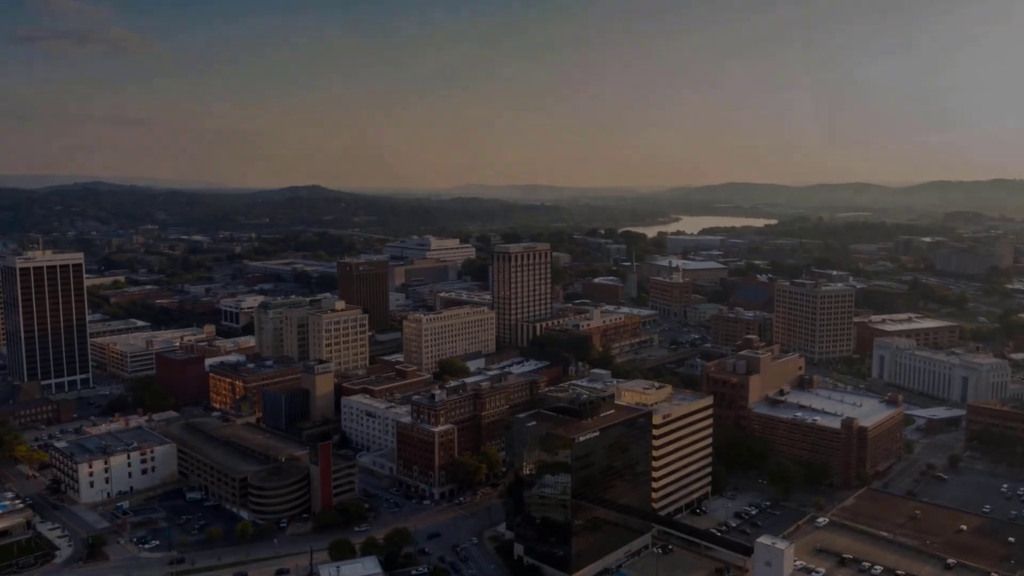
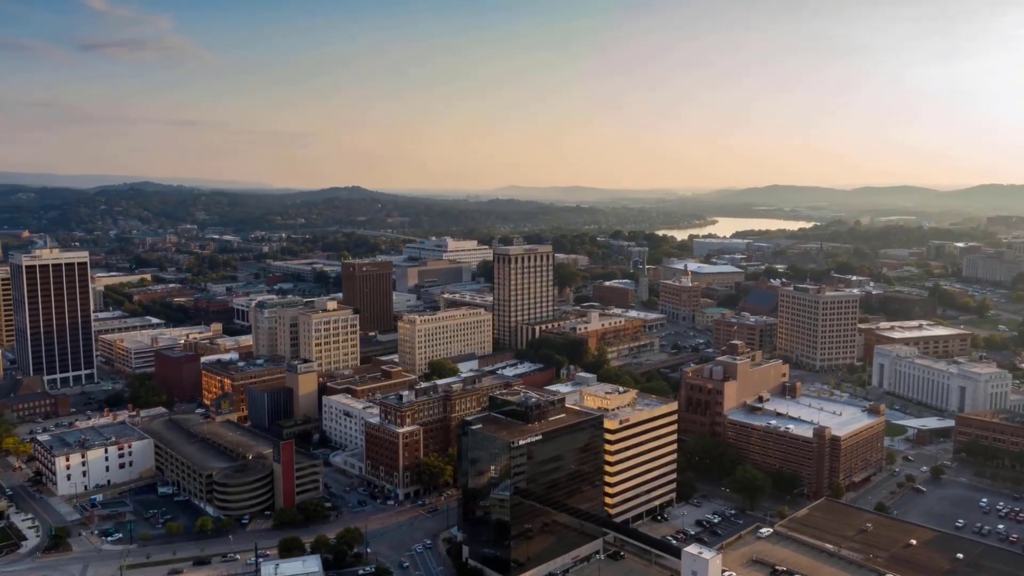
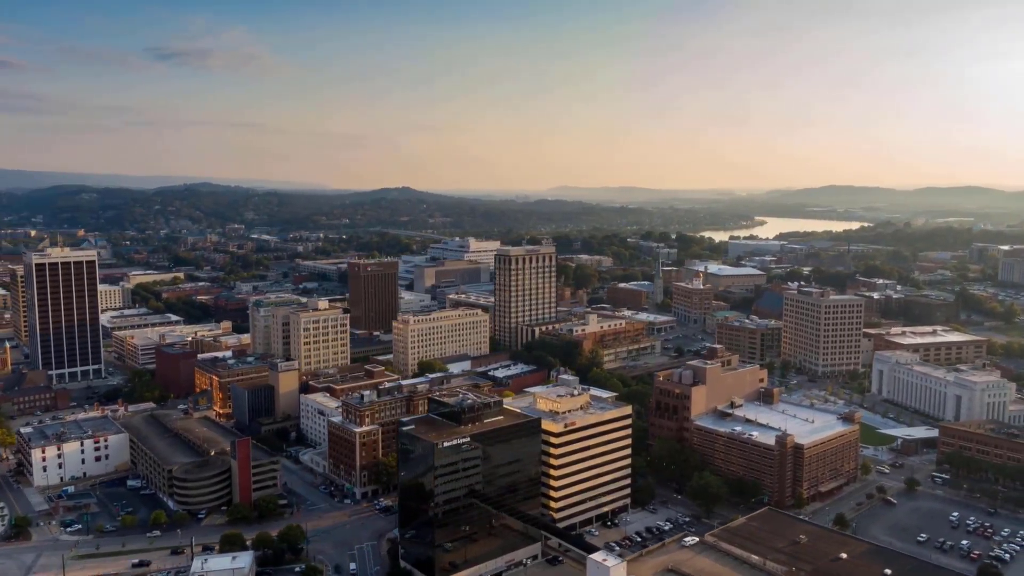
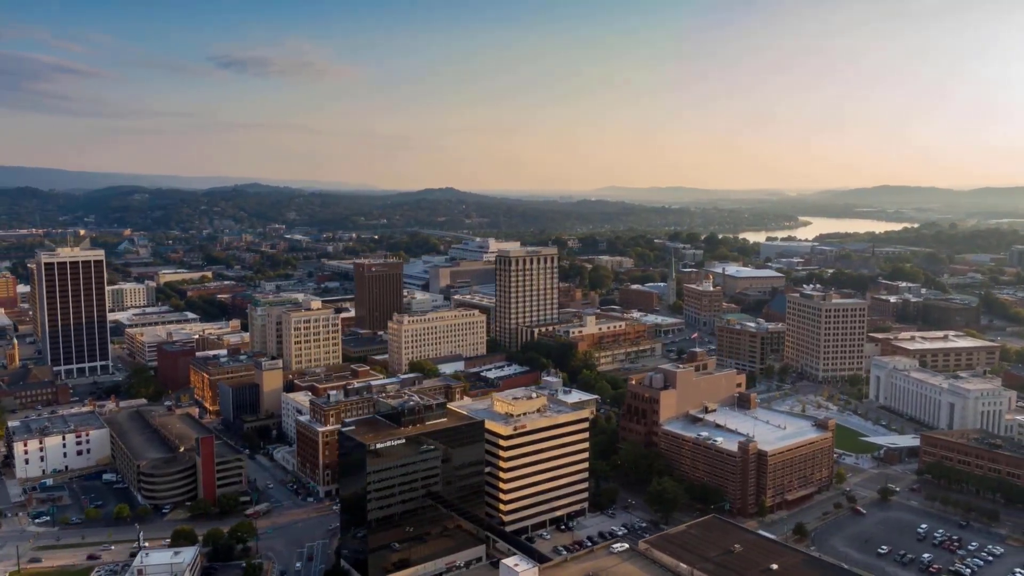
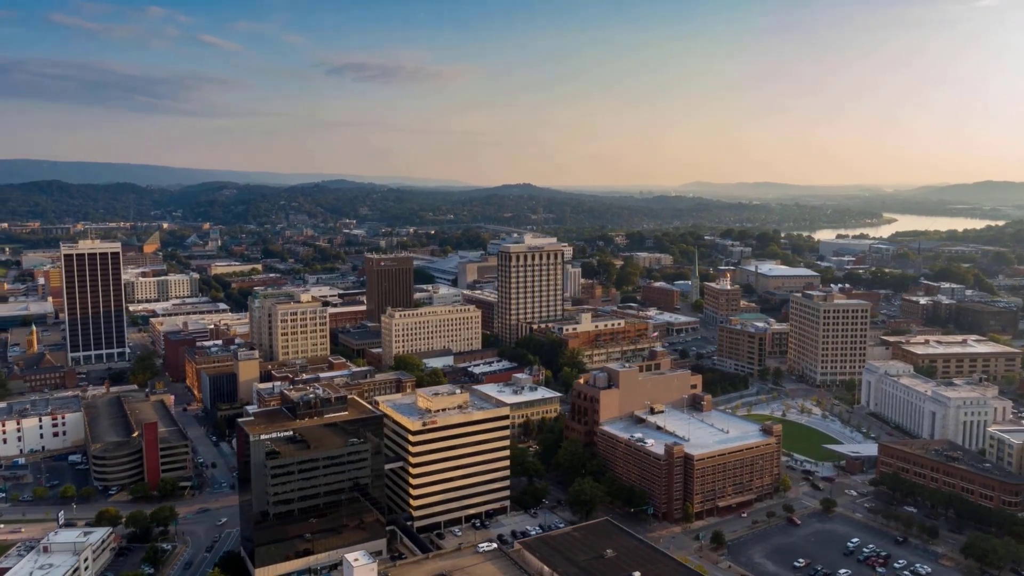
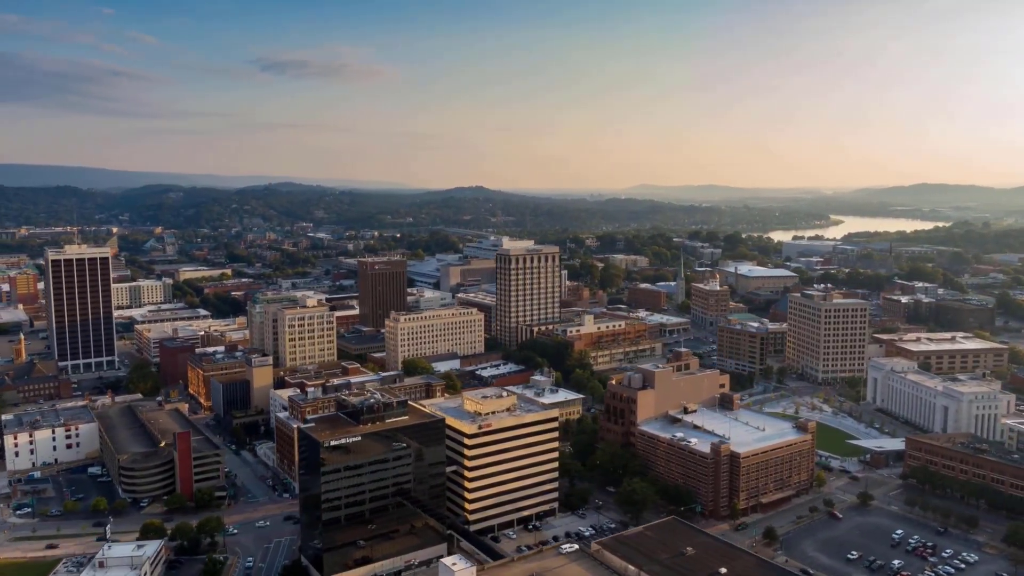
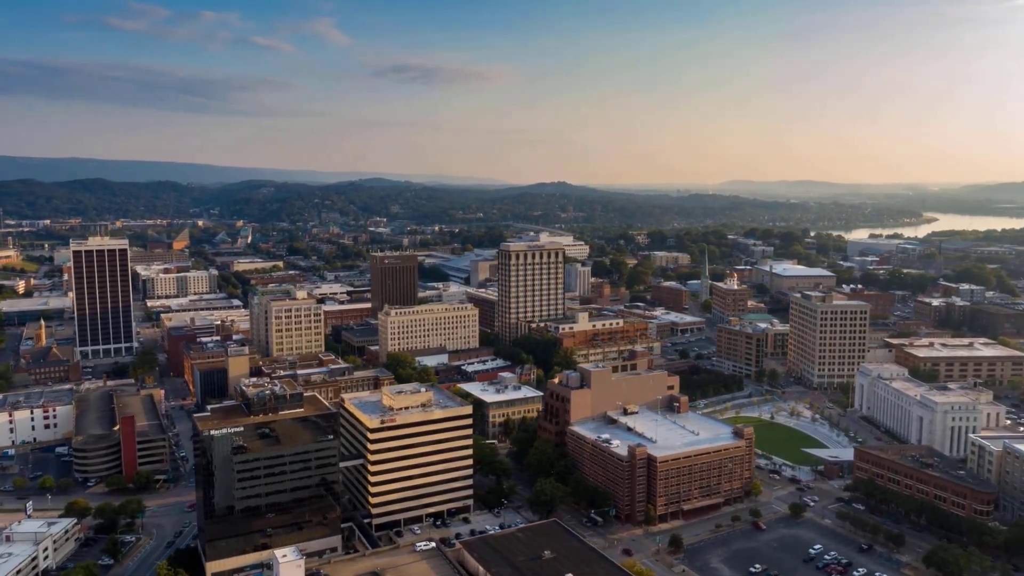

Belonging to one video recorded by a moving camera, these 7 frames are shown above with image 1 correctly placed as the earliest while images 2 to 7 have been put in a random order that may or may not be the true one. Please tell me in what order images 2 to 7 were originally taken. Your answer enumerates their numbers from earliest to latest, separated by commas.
2, 3, 4, 6, 5, 7
